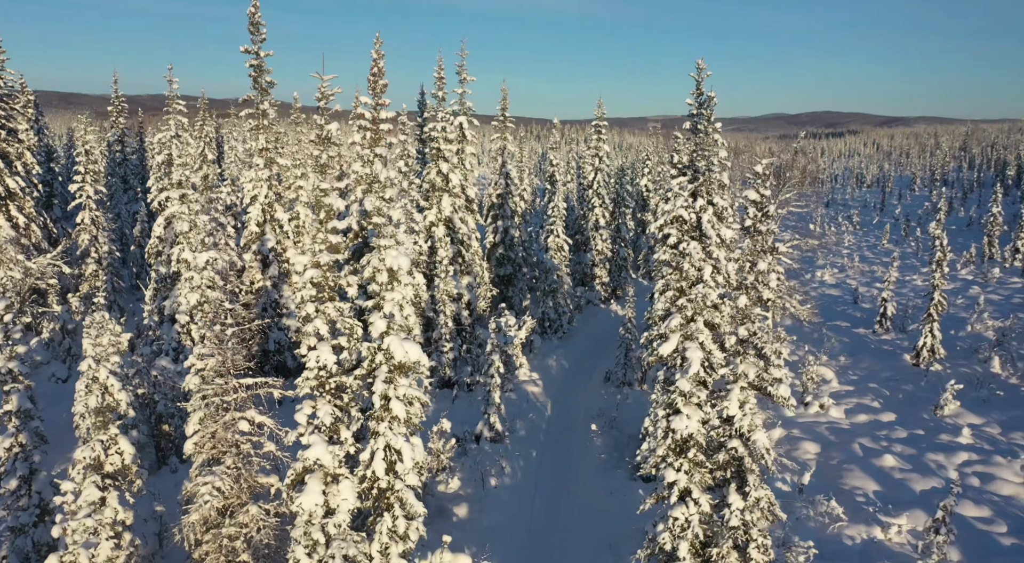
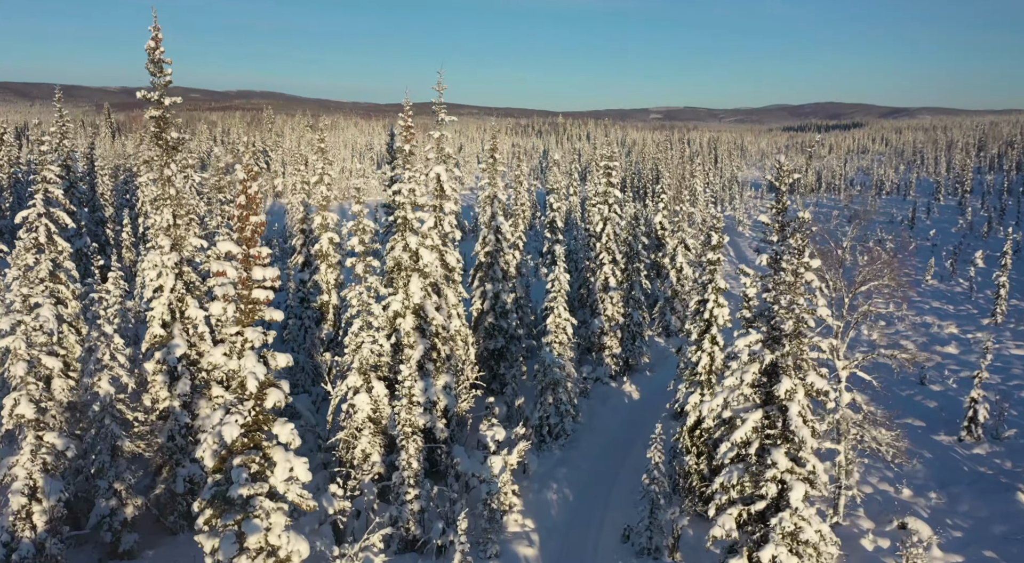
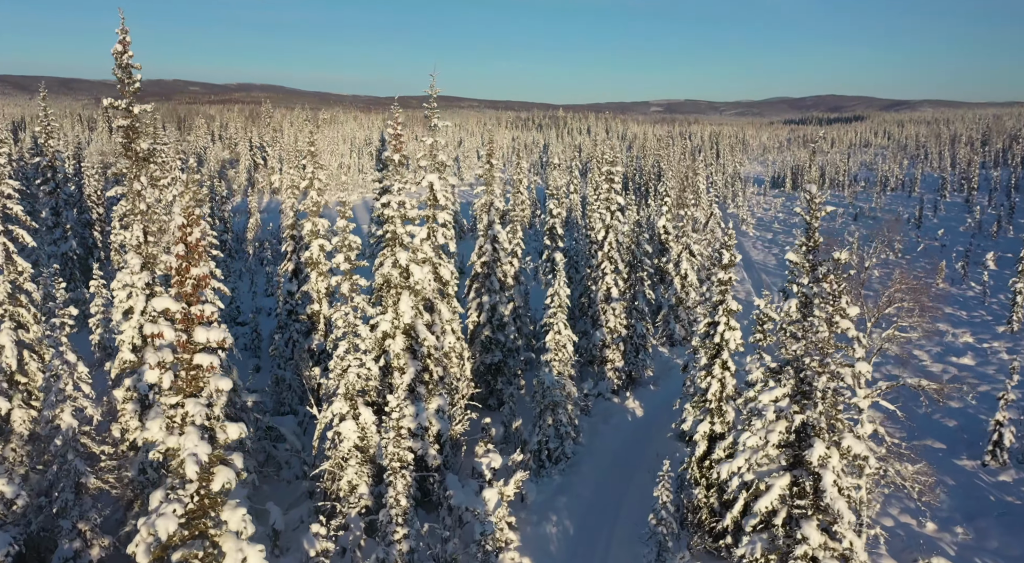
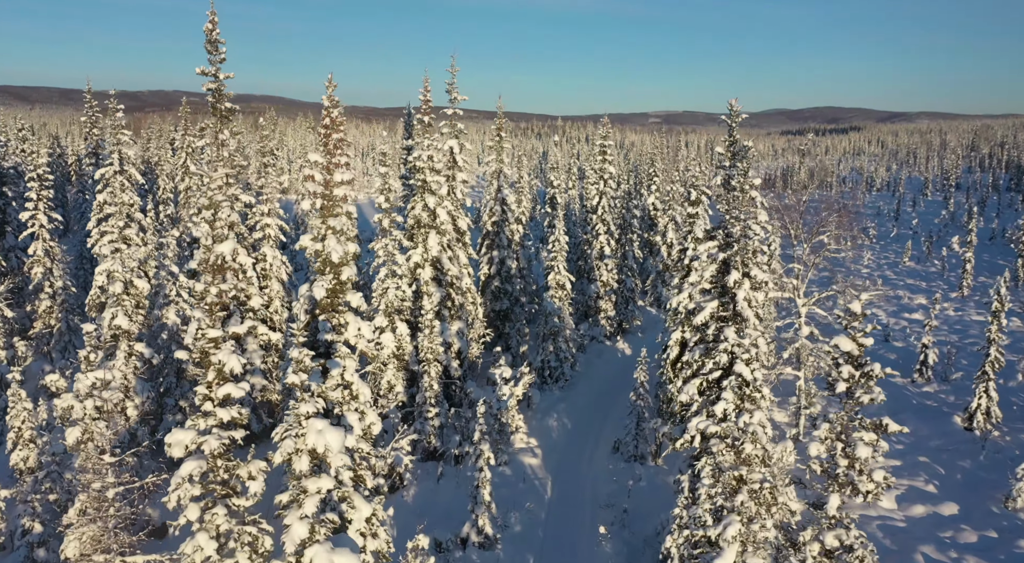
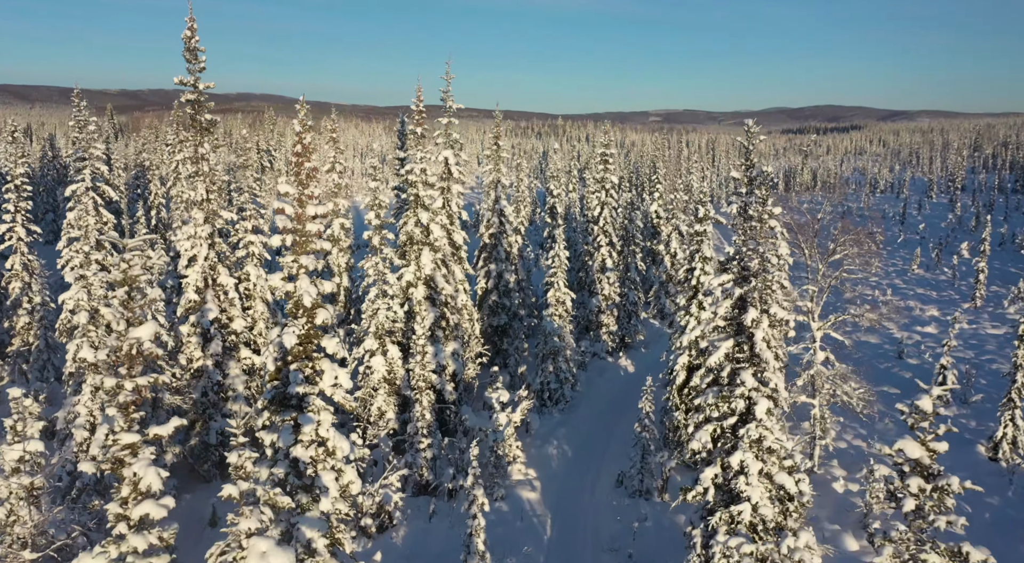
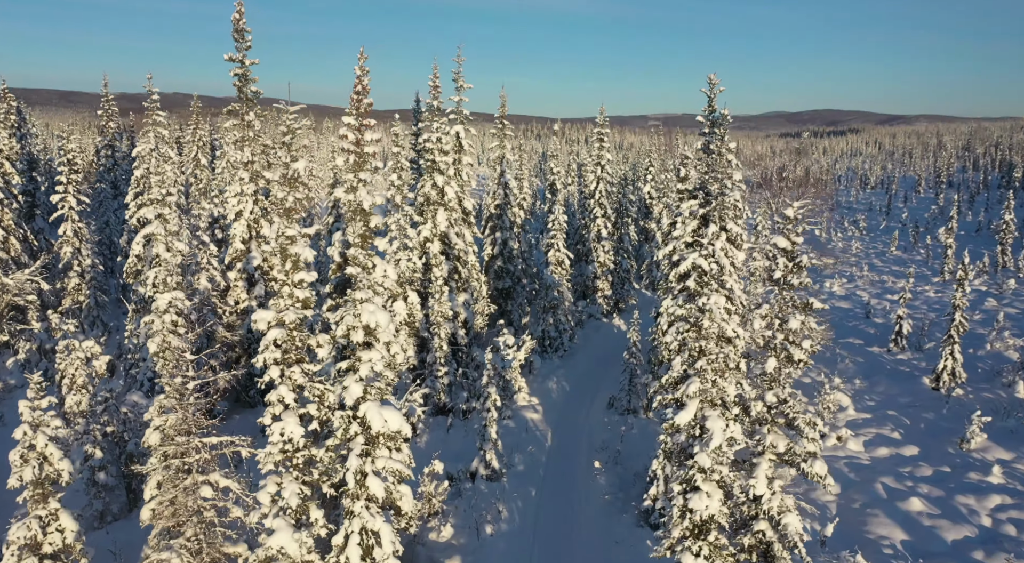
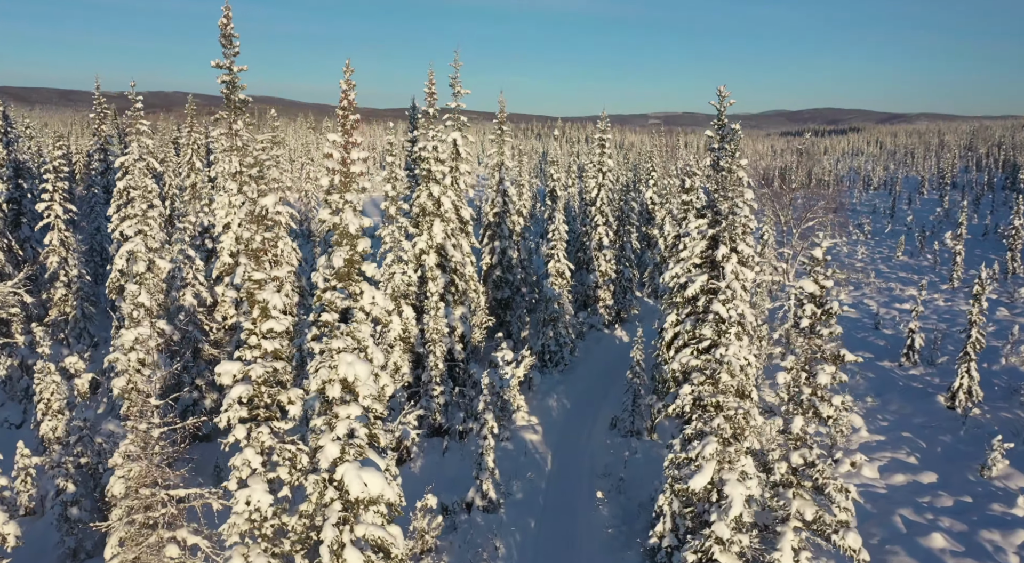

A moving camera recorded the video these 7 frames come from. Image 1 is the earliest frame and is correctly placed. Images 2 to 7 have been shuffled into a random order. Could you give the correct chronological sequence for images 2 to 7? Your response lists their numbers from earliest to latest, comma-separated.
6, 7, 4, 5, 2, 3
